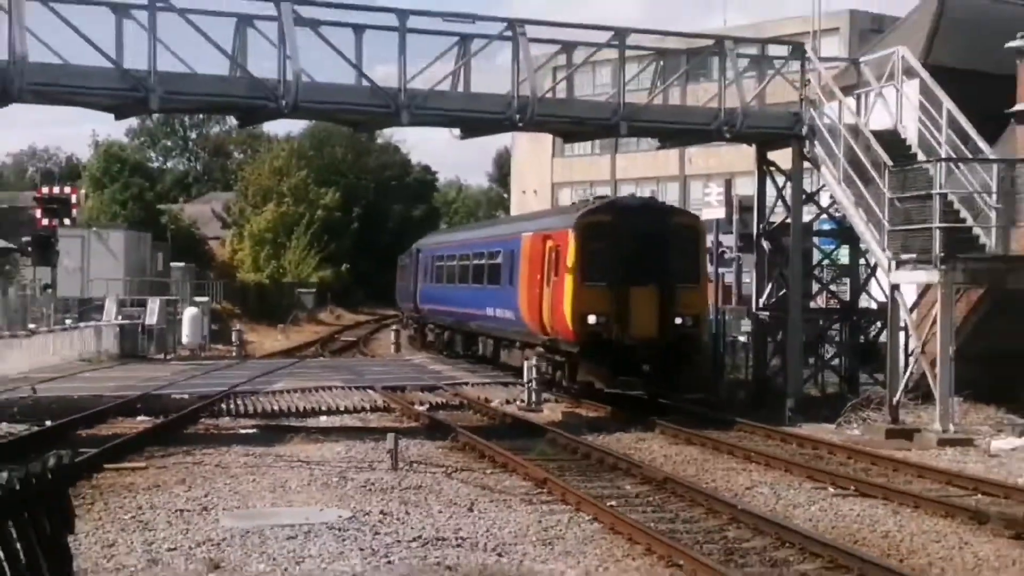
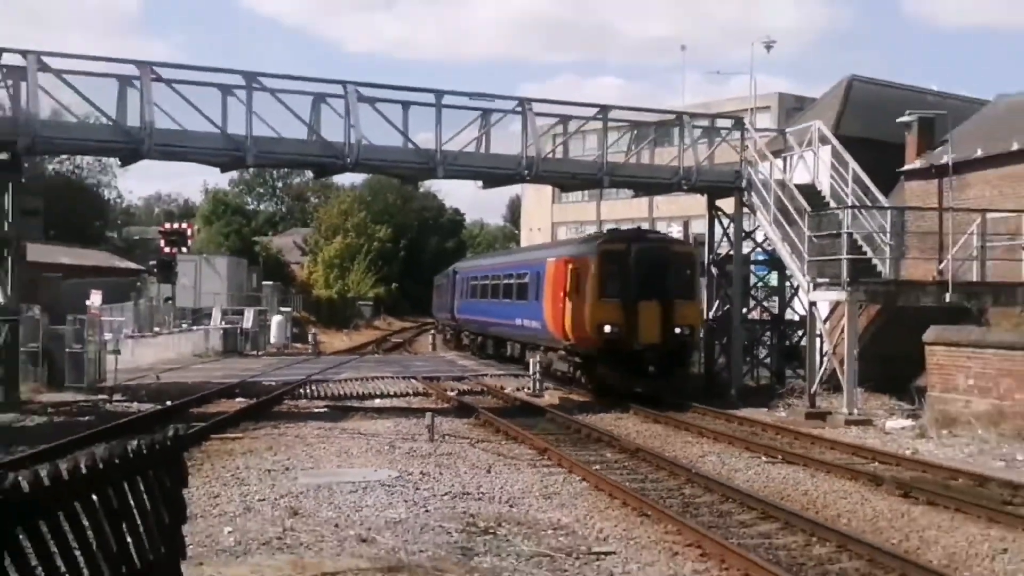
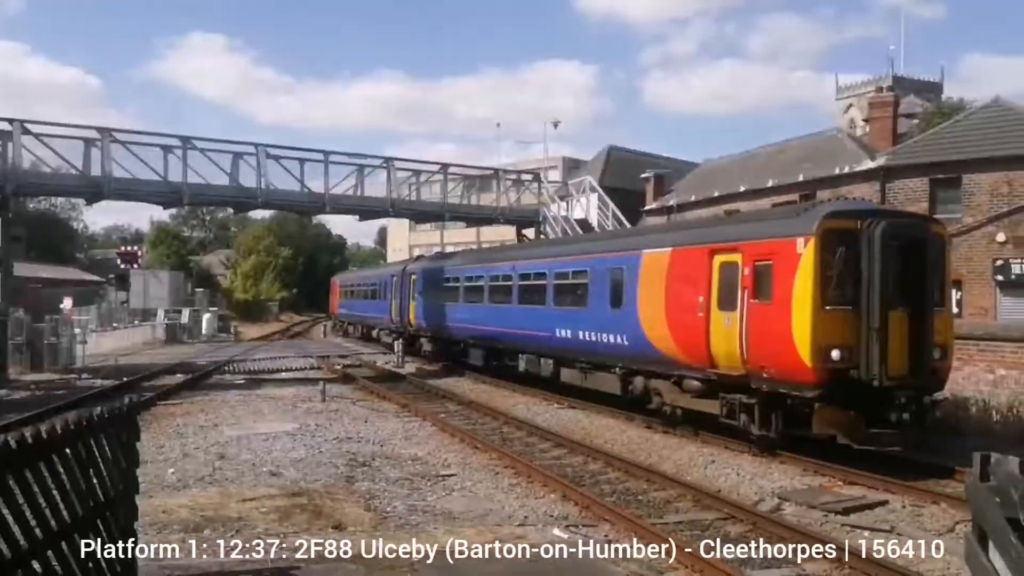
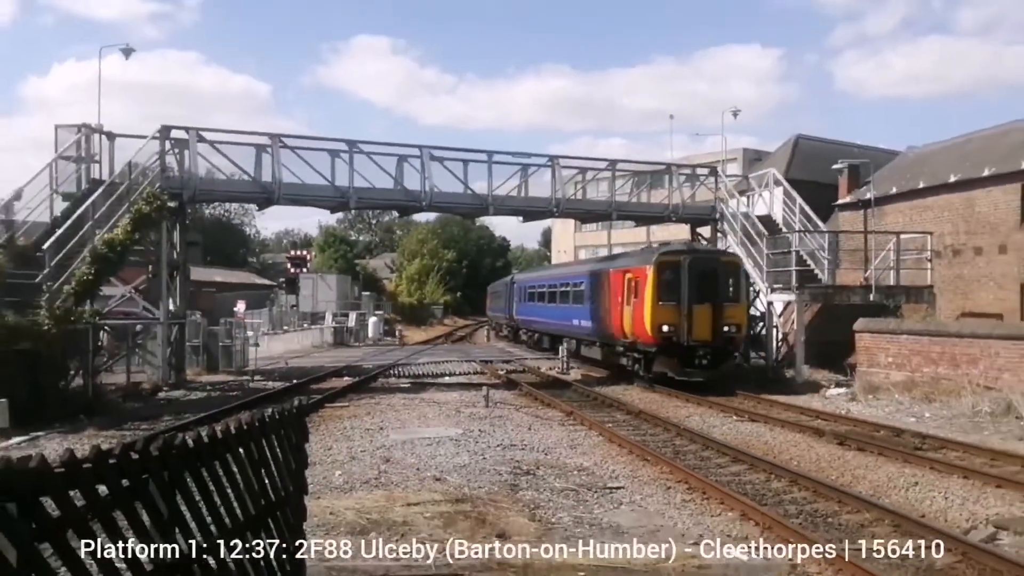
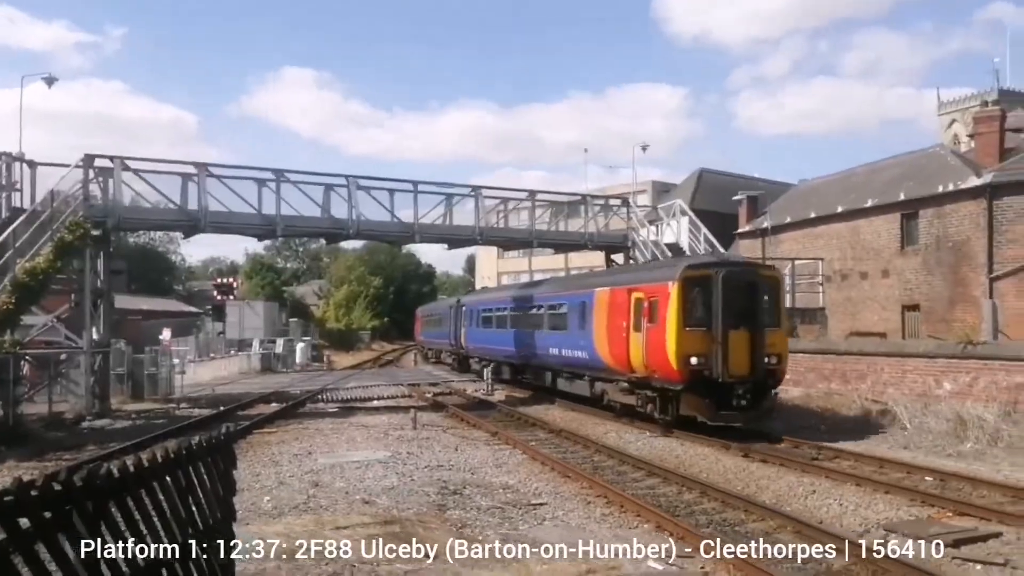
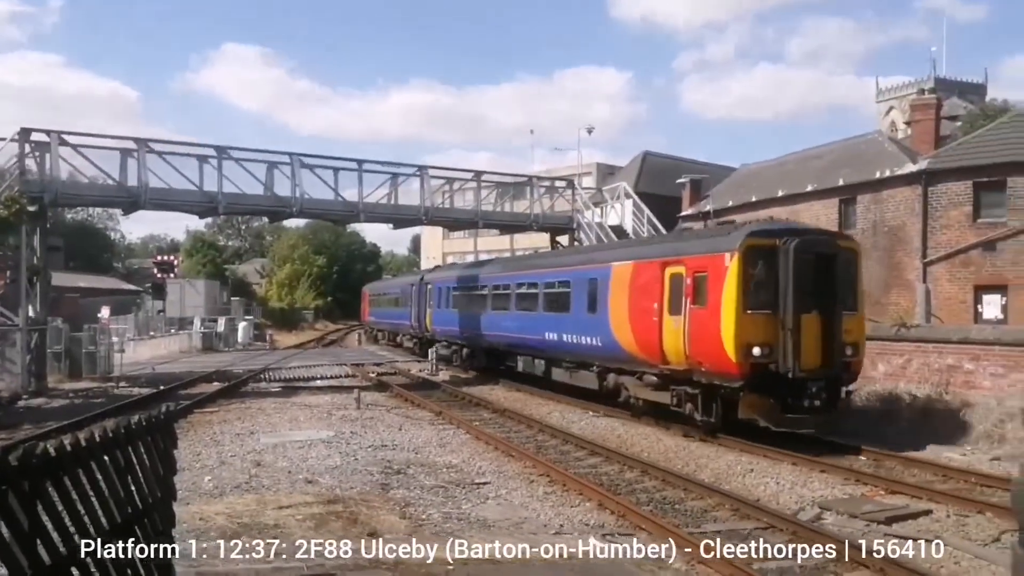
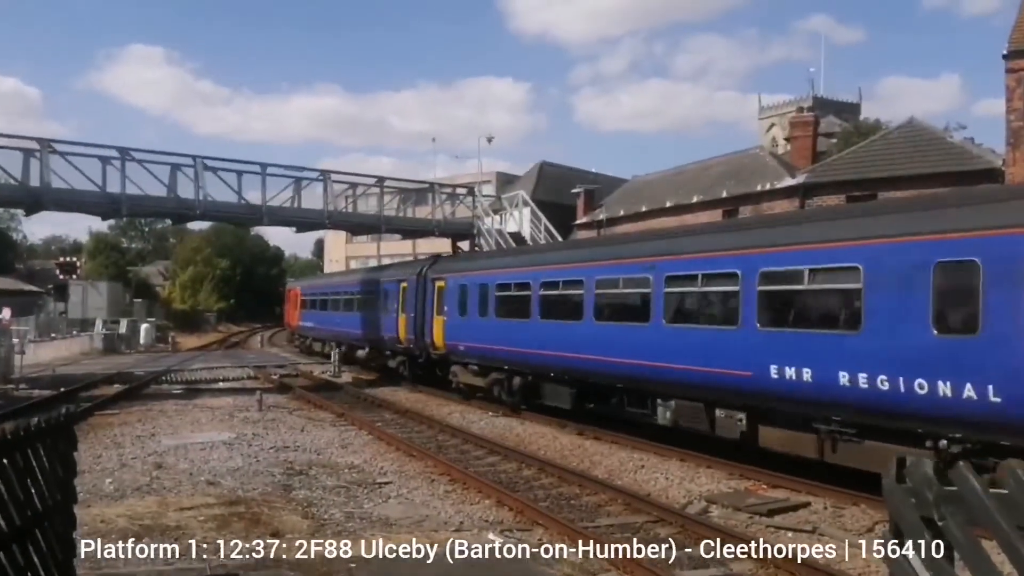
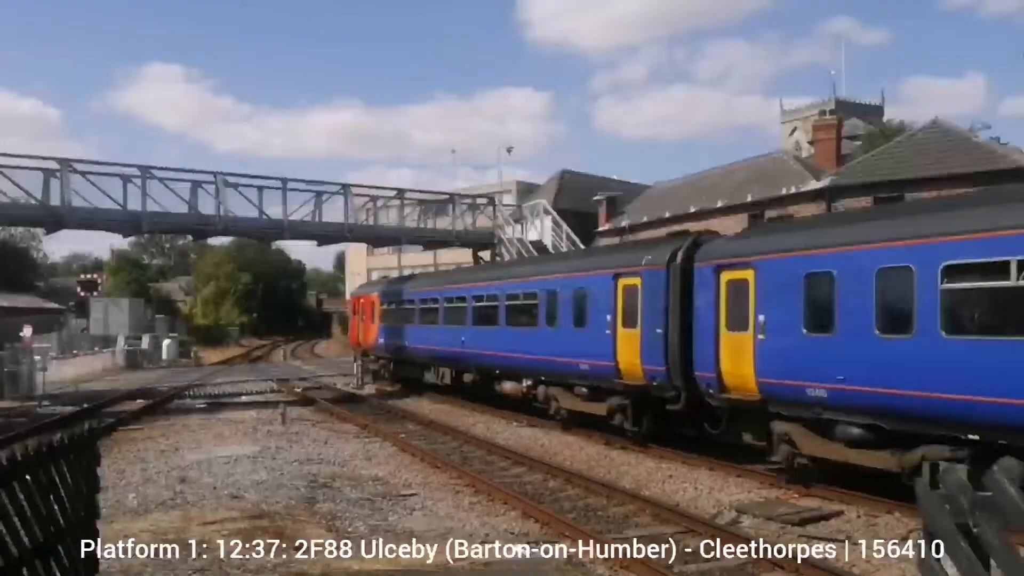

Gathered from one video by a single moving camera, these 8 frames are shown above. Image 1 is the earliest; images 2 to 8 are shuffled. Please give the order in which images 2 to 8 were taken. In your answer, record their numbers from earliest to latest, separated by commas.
2, 4, 5, 6, 3, 7, 8
